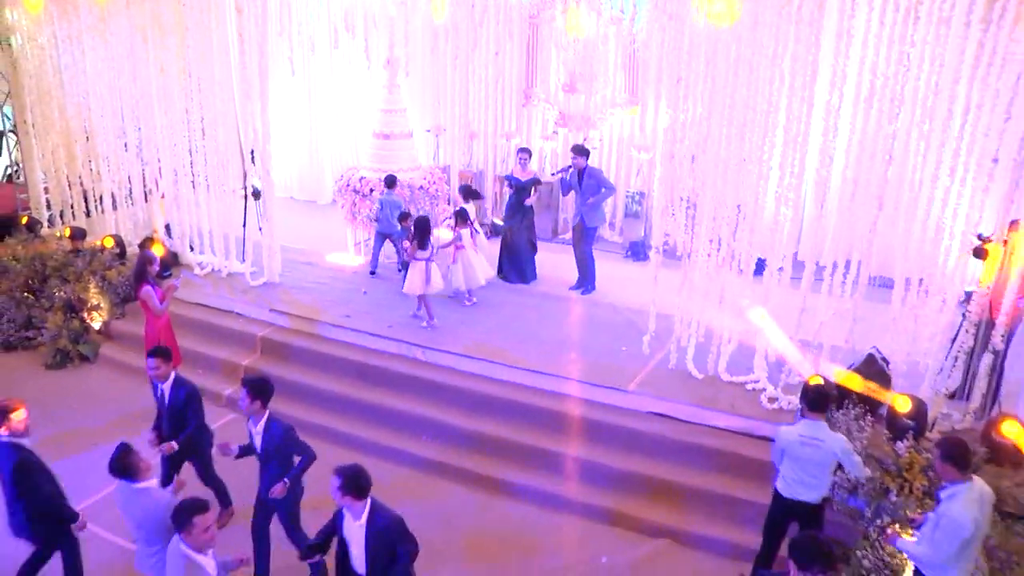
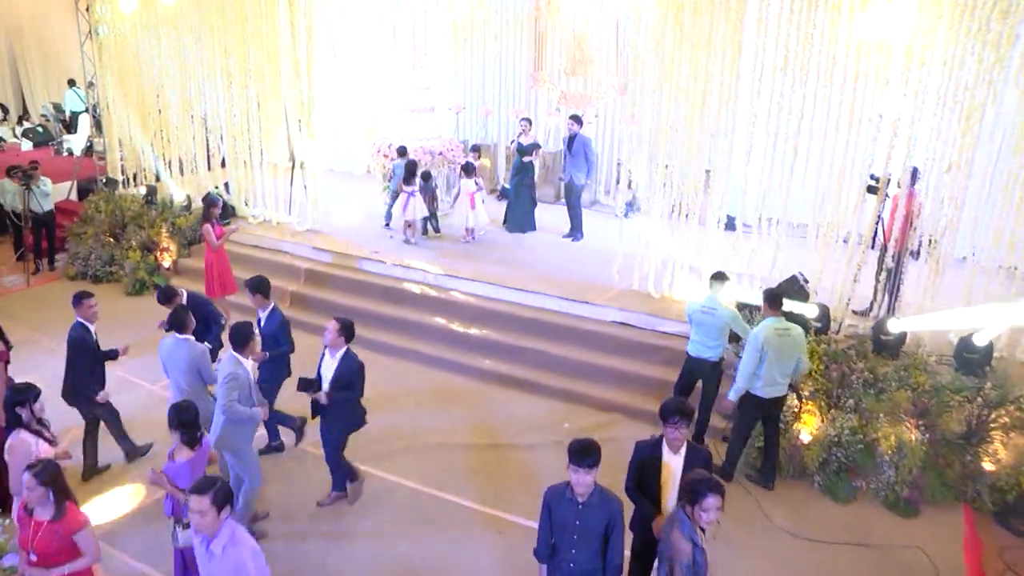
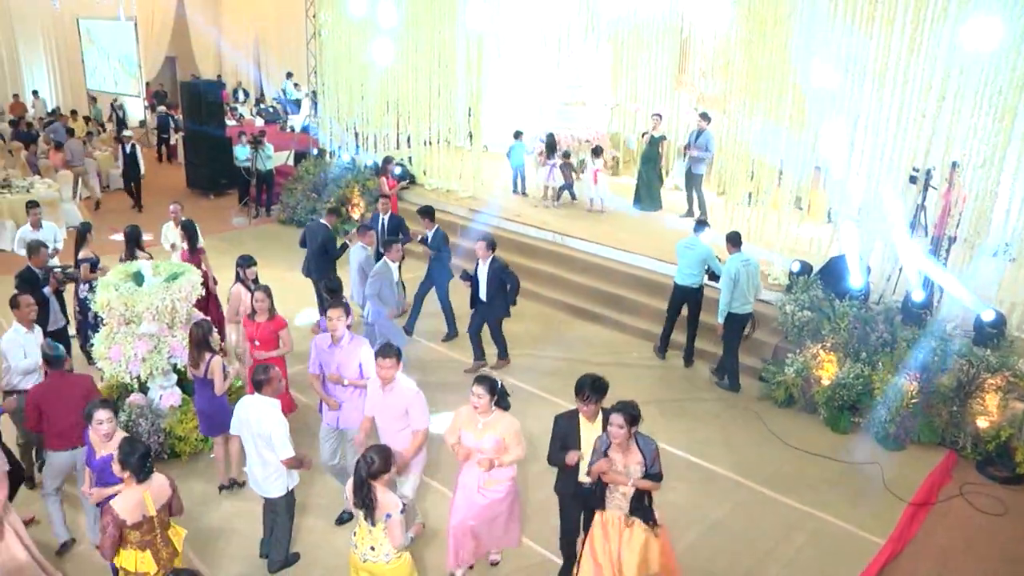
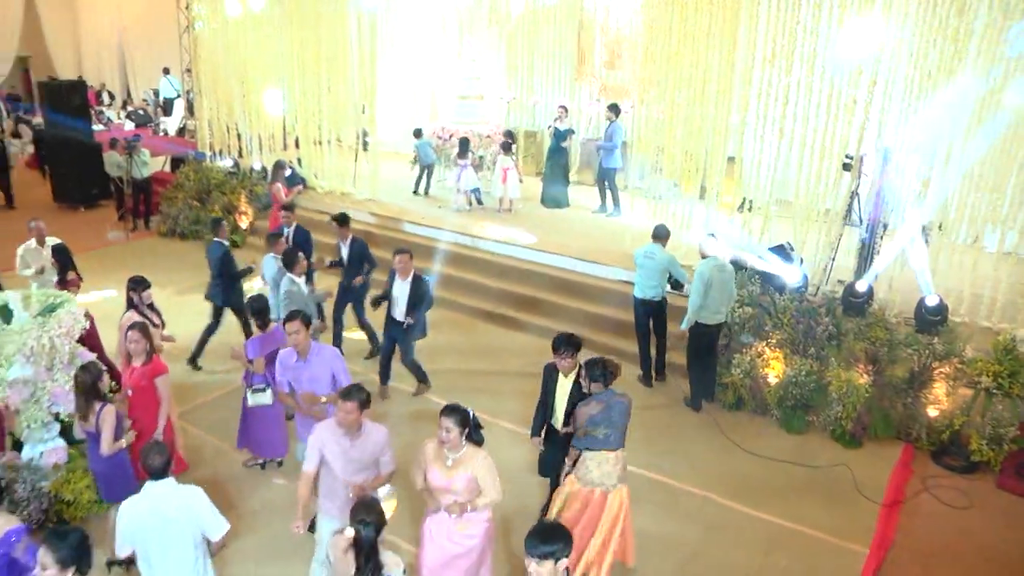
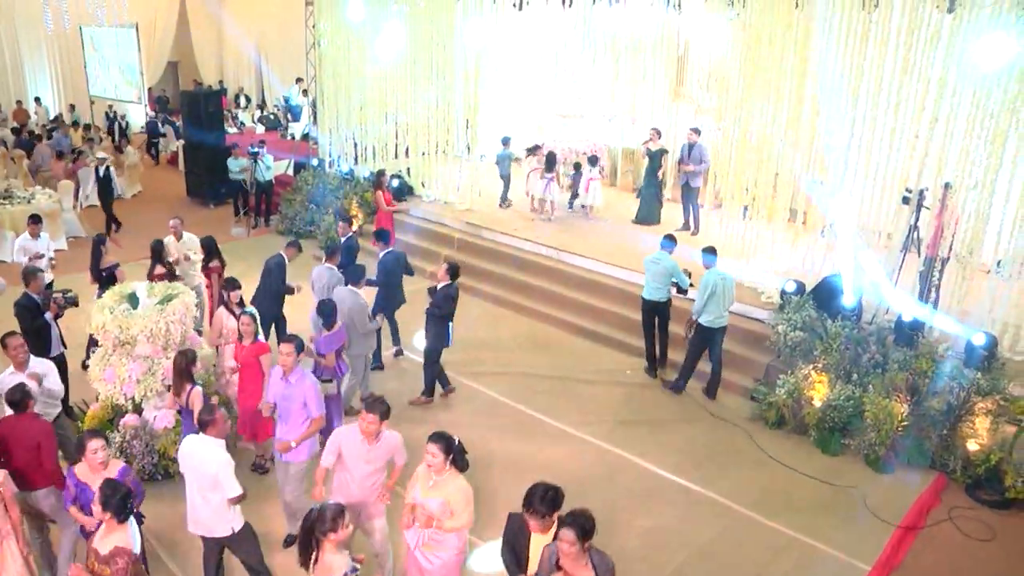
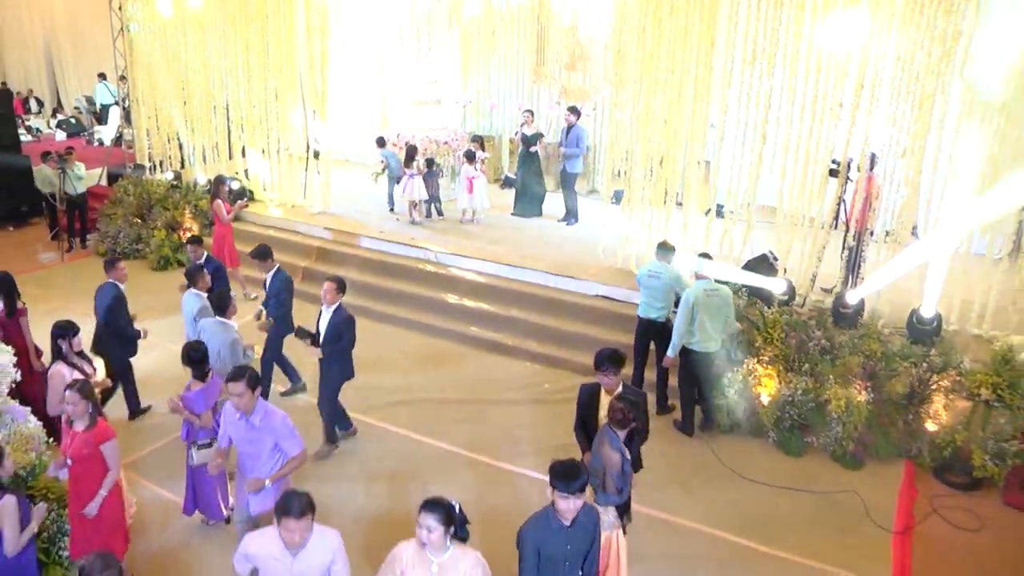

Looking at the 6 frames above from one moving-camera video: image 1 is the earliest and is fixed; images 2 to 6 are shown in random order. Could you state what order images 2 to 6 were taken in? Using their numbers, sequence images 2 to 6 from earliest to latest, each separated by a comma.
2, 6, 4, 3, 5
